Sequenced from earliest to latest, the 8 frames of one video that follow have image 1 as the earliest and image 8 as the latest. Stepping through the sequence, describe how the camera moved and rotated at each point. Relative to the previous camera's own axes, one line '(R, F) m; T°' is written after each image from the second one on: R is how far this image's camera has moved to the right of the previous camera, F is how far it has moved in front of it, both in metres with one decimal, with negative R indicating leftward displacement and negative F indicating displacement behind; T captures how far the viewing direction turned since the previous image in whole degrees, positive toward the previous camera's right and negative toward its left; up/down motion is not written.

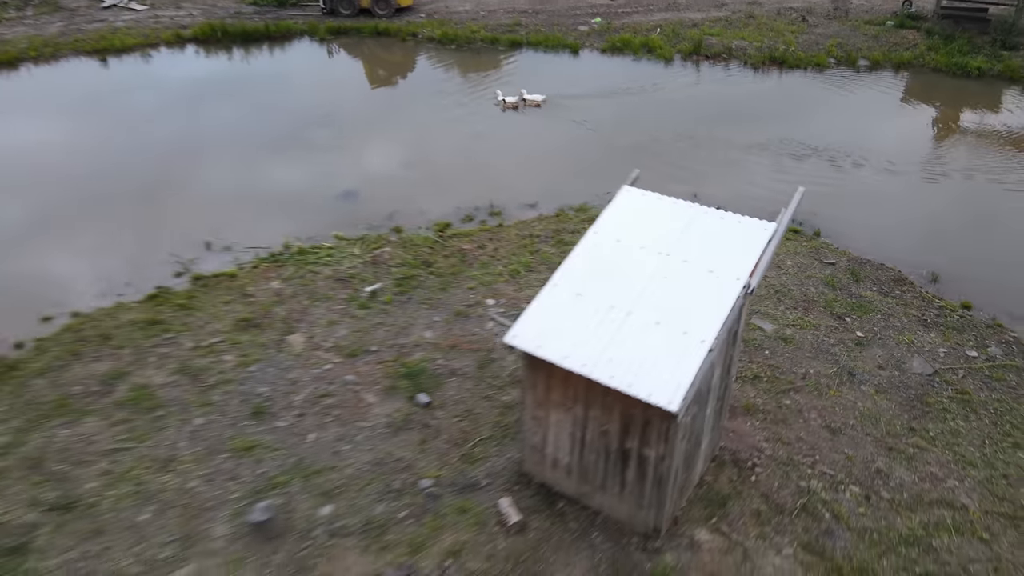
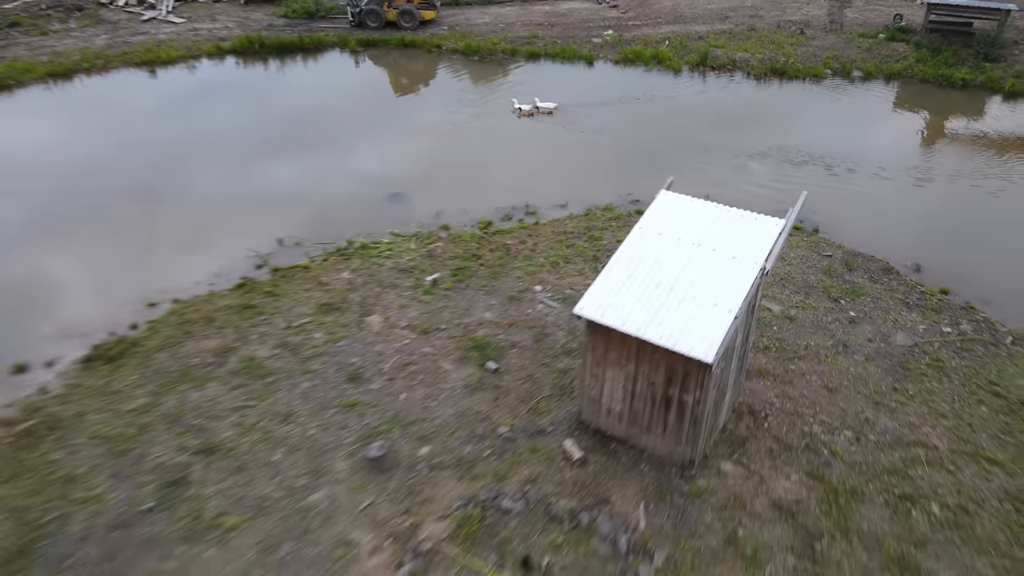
(-0.3, -0.6) m; 0°
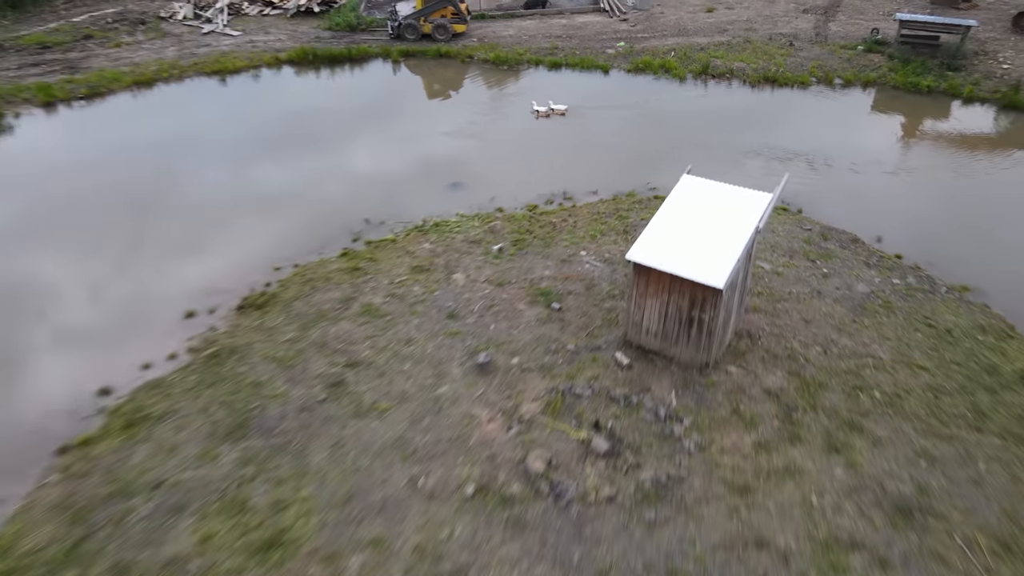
(-0.4, -1.3) m; 0°
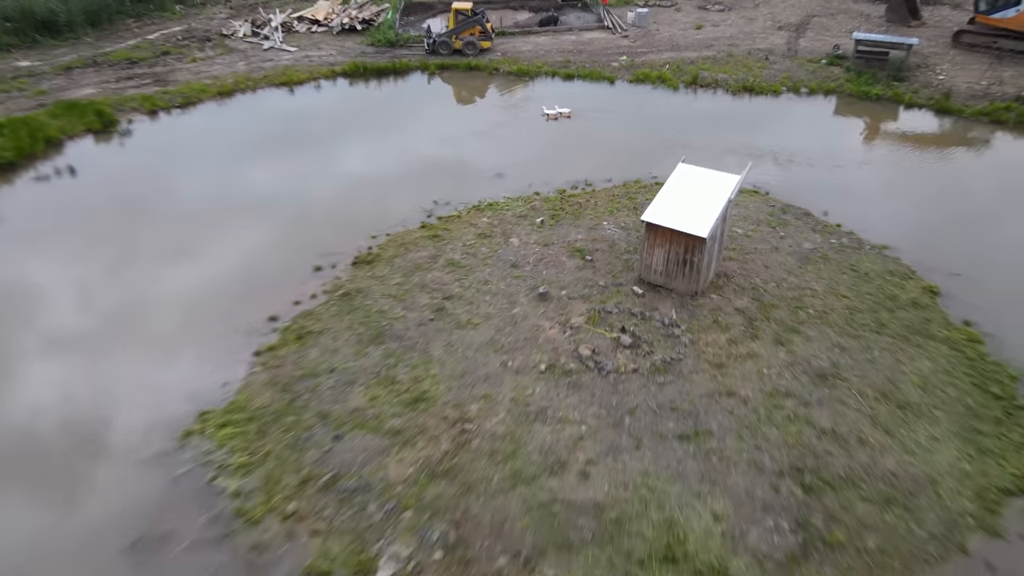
(-0.5, -1.9) m; +1°
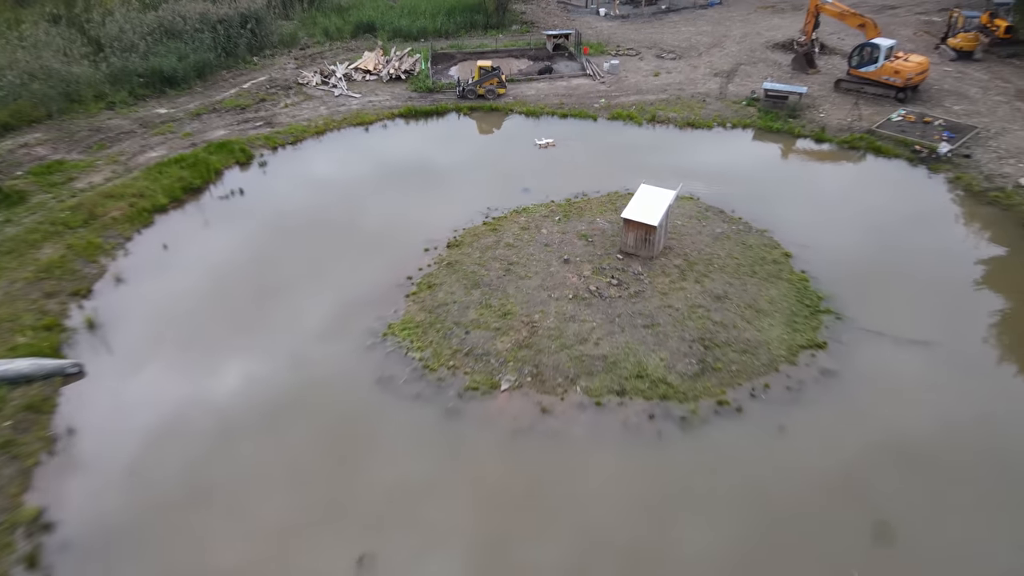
(-1.0, -4.7) m; +2°
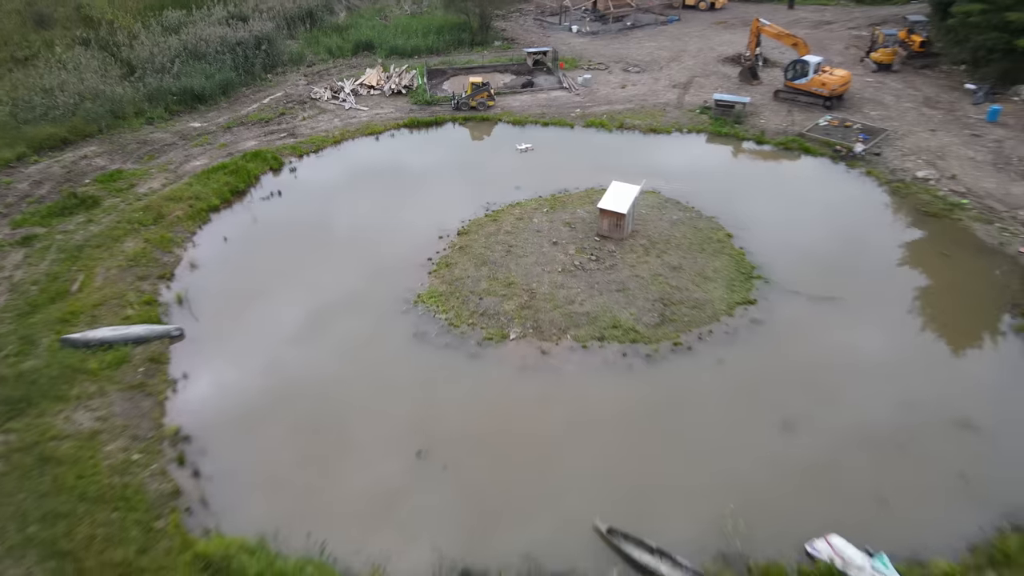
(-0.5, -2.8) m; +2°
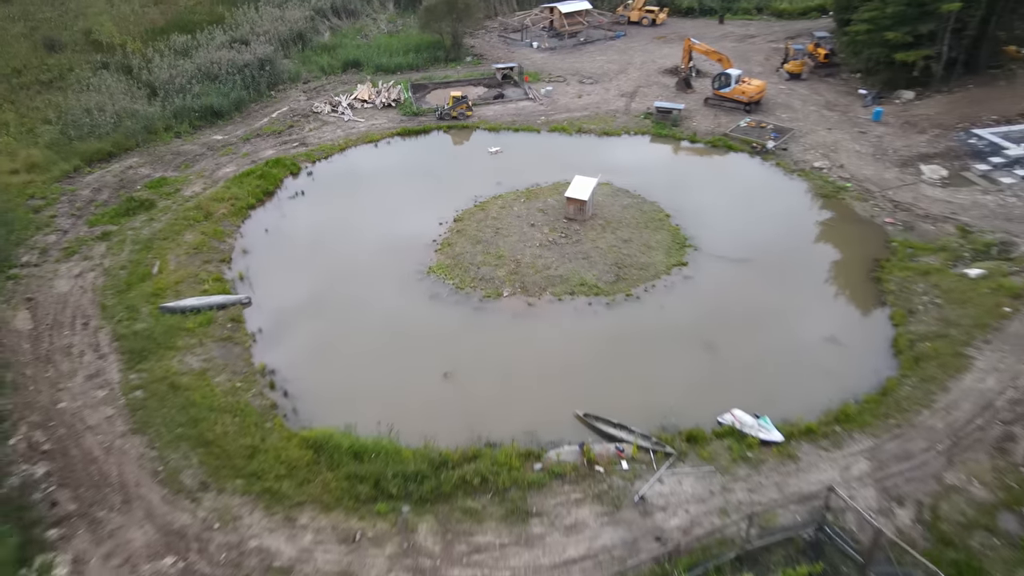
(-0.7, -3.8) m; +3°
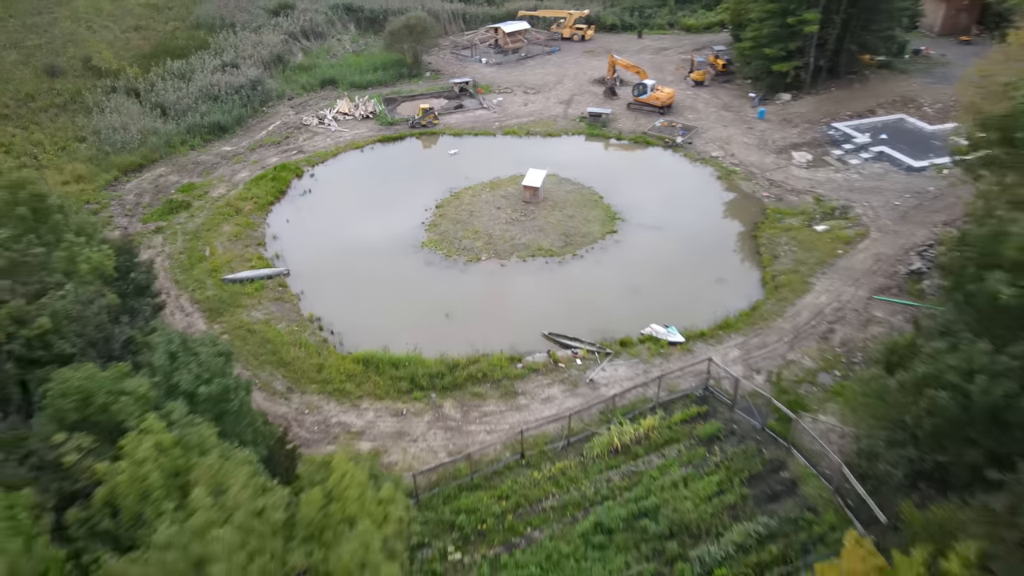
(-1.0, -5.2) m; +5°
